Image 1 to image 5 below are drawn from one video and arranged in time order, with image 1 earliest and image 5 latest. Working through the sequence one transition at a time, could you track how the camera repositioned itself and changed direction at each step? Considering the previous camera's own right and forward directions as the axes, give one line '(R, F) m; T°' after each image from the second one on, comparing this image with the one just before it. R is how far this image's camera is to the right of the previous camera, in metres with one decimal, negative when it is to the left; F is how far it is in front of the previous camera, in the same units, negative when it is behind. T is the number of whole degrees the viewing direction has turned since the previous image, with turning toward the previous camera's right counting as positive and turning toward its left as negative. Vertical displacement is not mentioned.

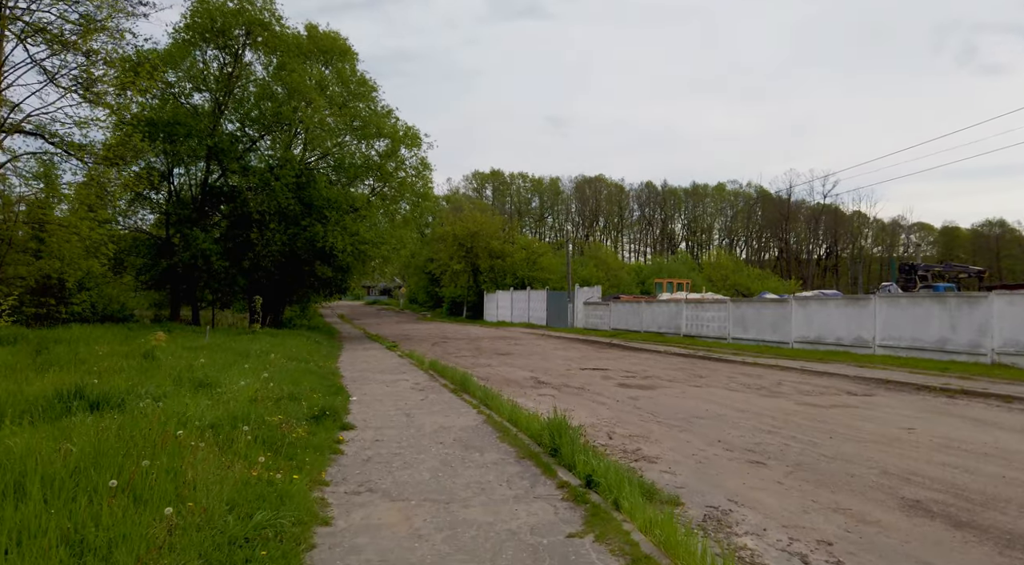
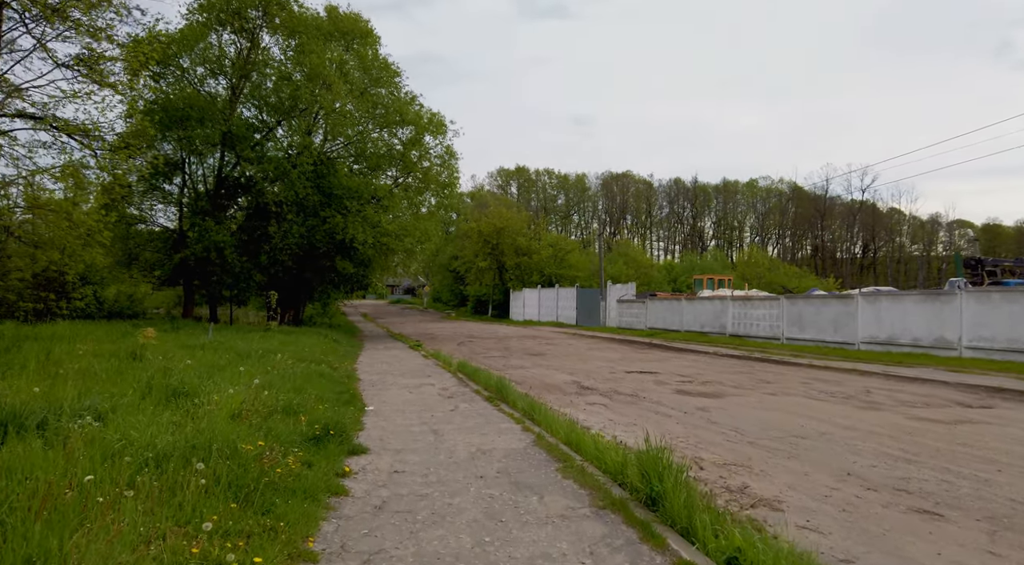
(-0.3, +1.6) m; -2°
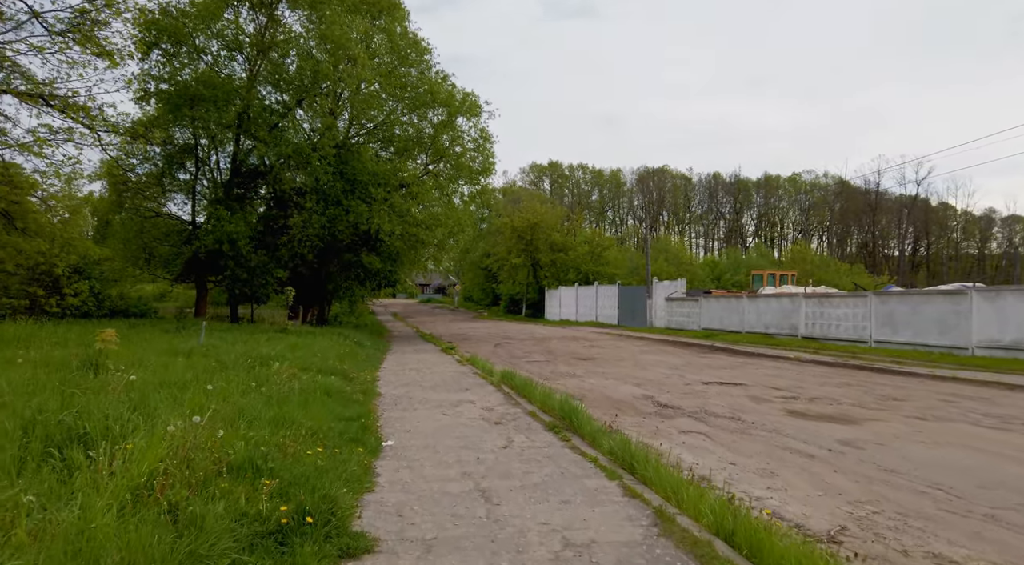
(-0.4, +2.3) m; -3°
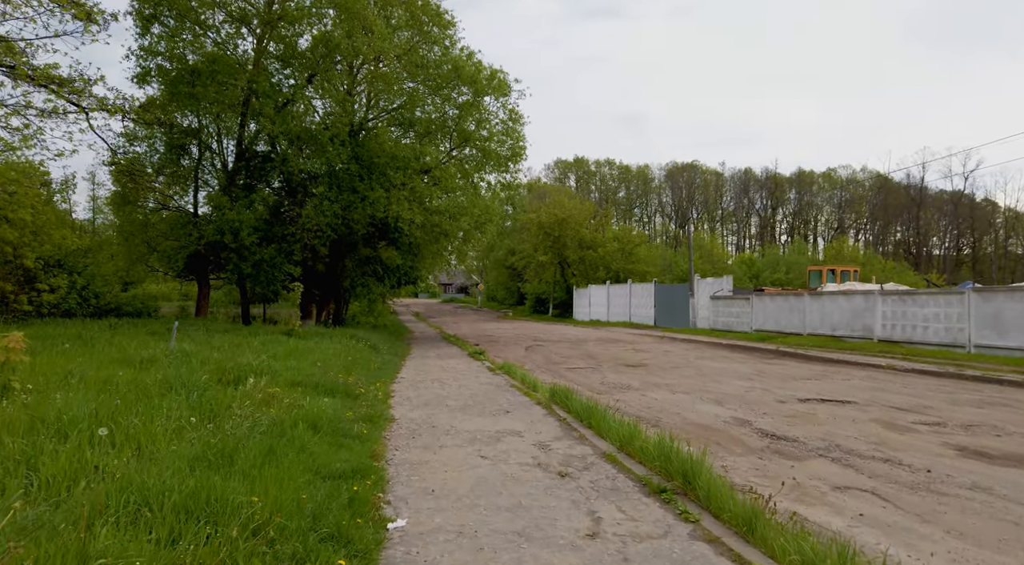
(-0.4, +2.2) m; -2°
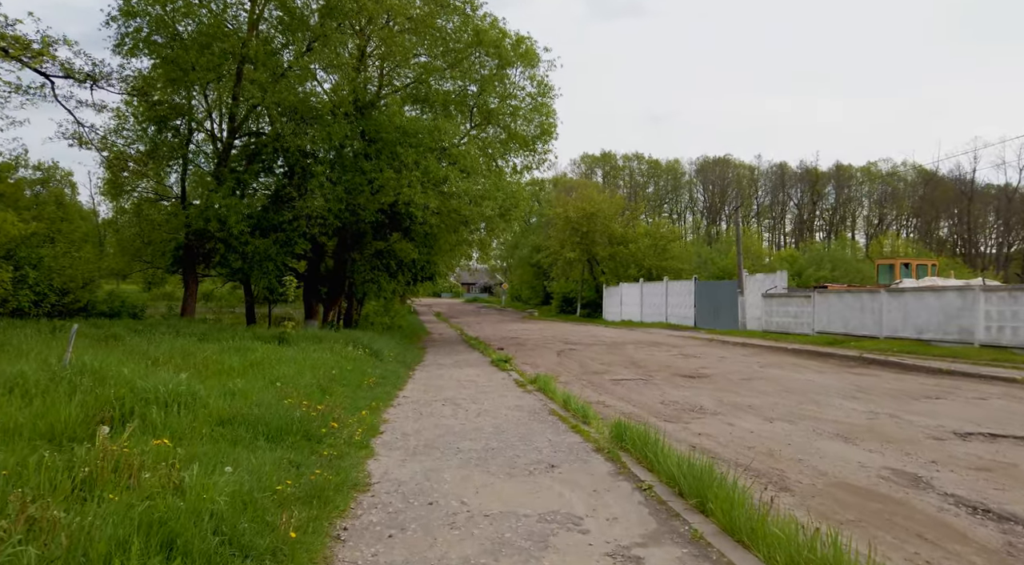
(-0.2, +2.5) m; -2°
